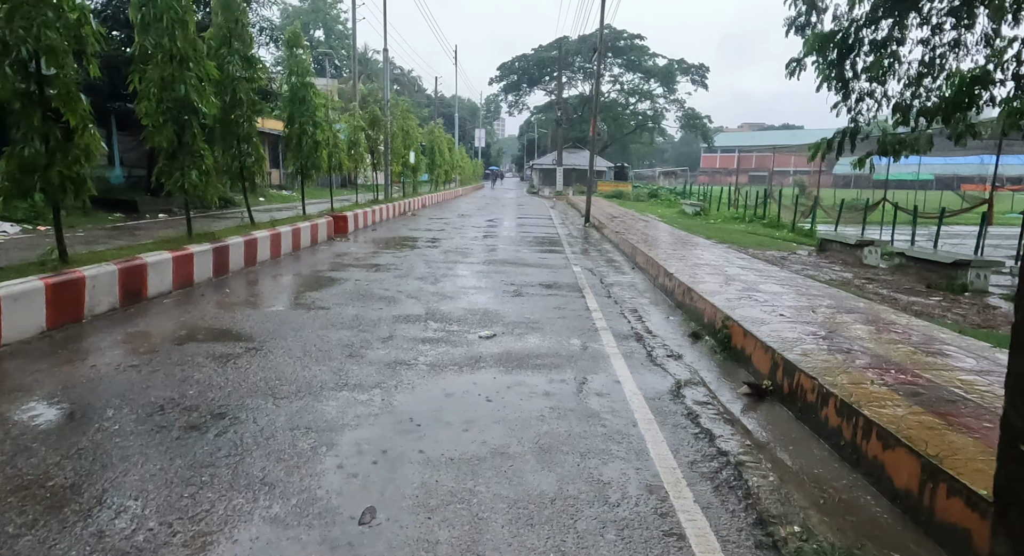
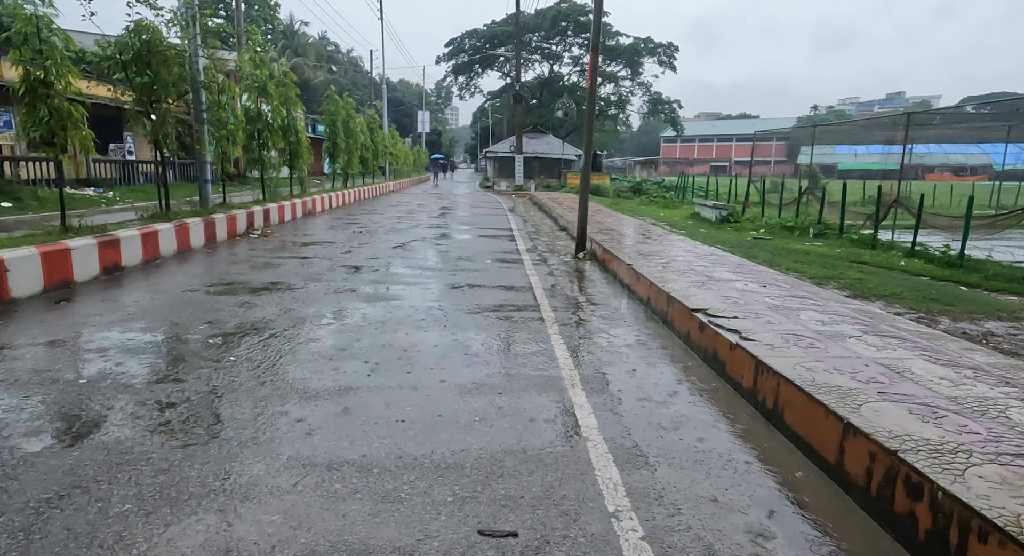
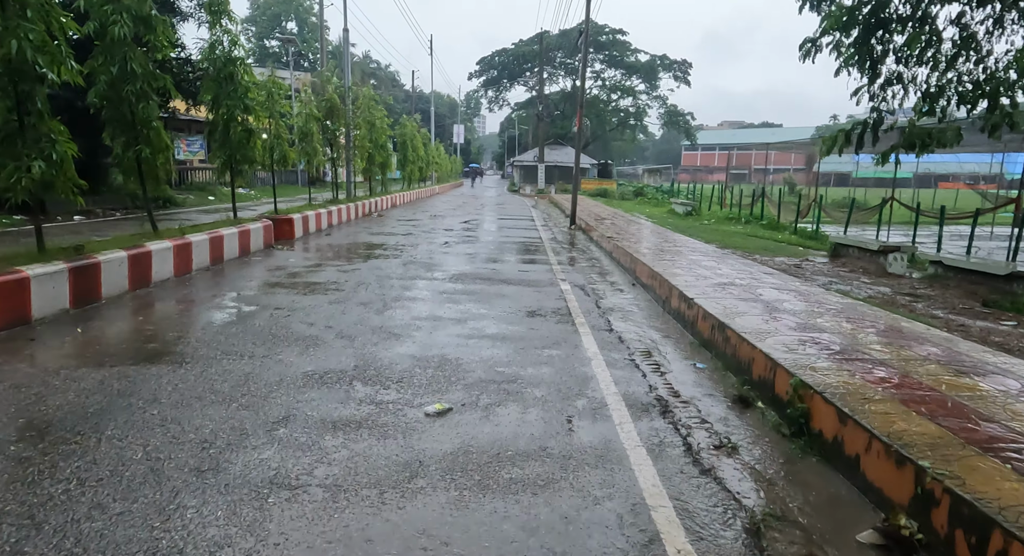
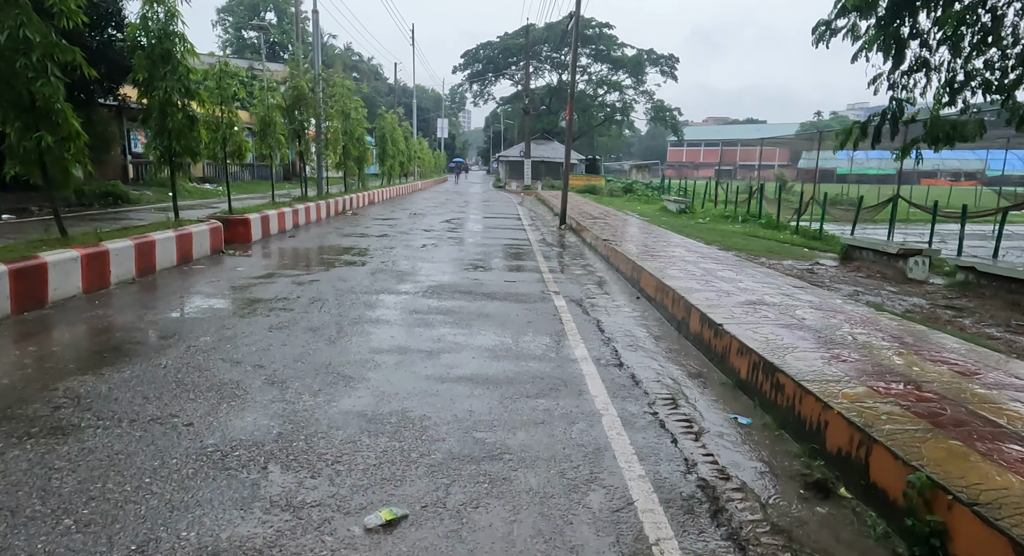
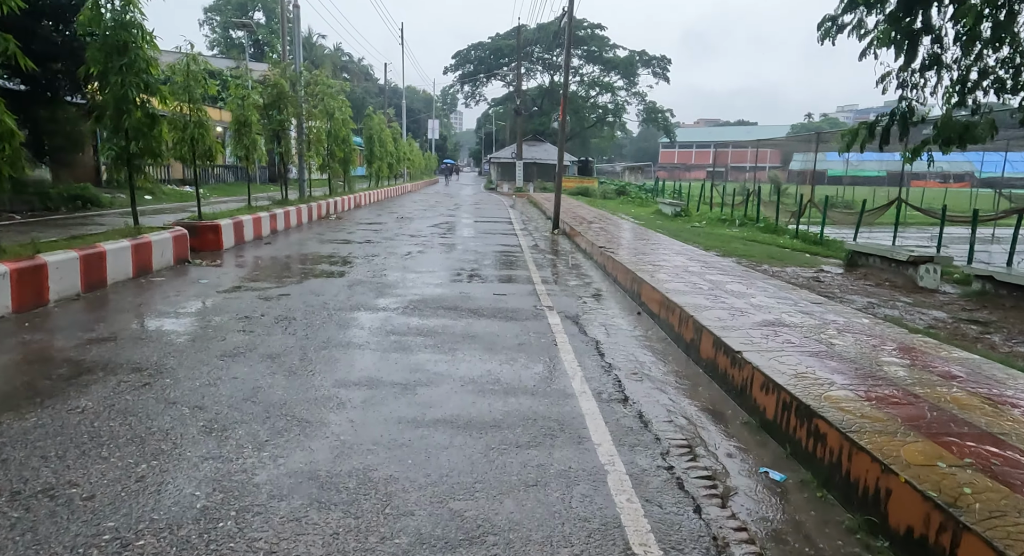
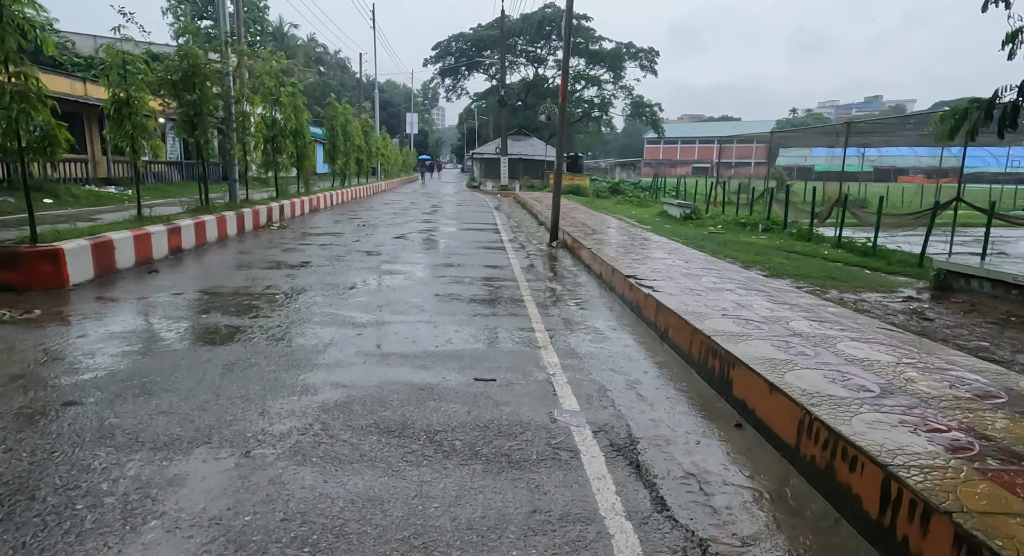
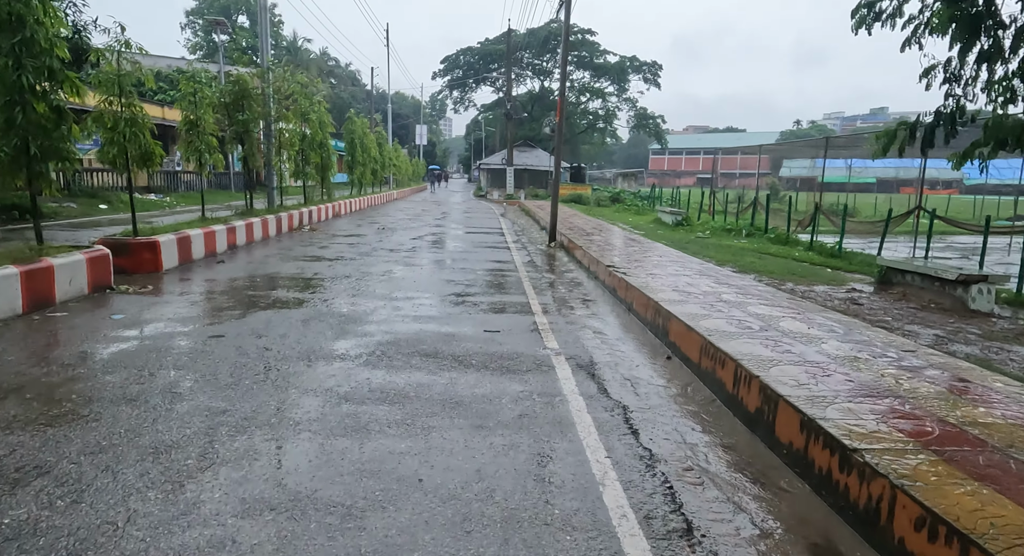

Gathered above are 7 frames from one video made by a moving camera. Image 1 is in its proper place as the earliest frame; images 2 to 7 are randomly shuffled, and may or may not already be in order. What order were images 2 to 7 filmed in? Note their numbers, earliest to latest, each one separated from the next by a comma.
3, 4, 5, 7, 6, 2
